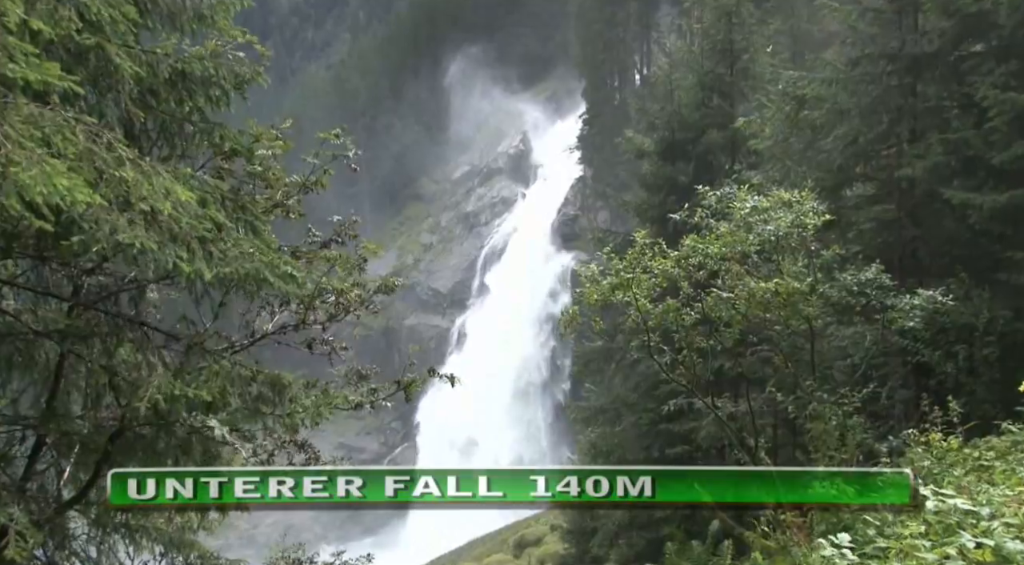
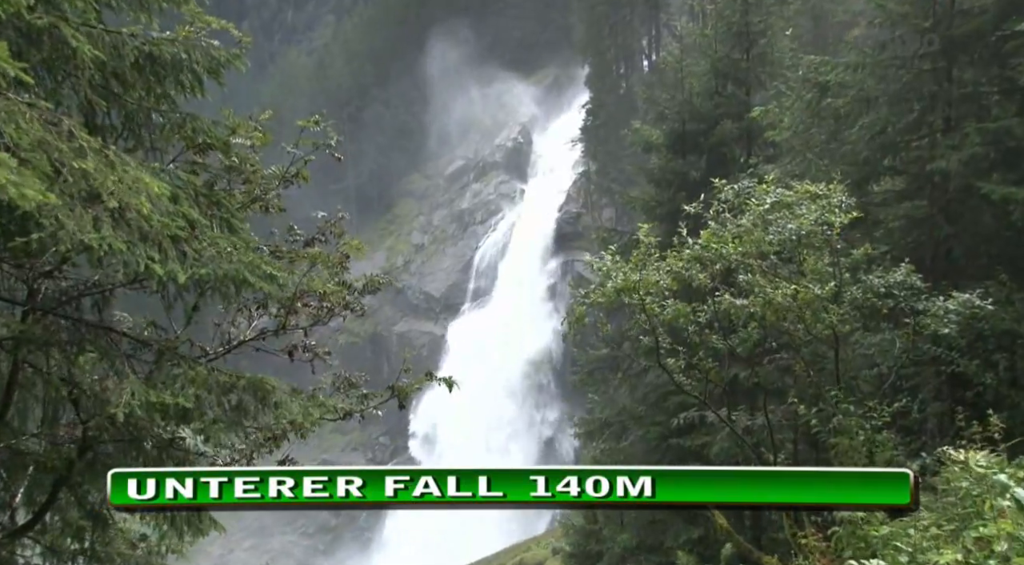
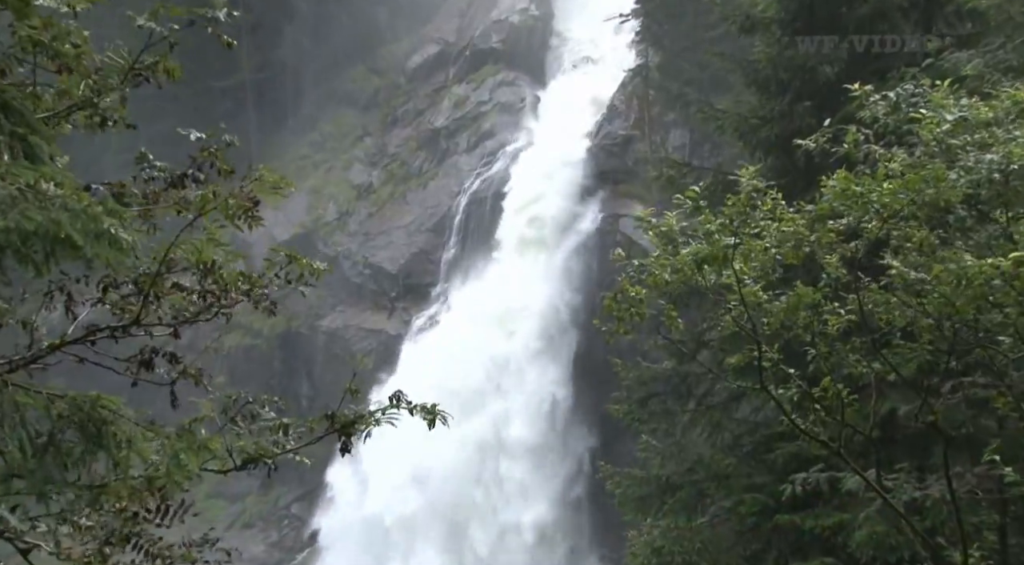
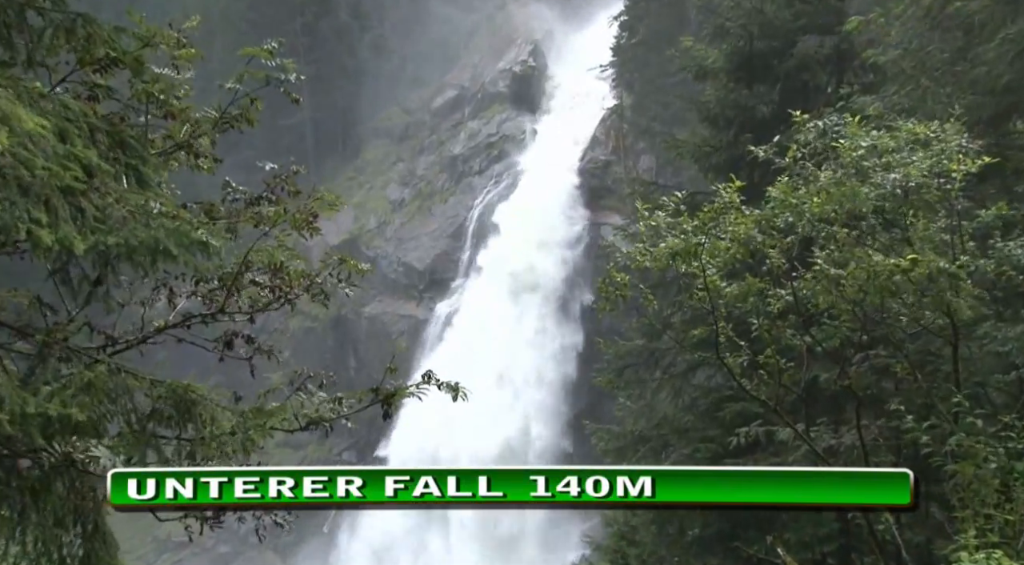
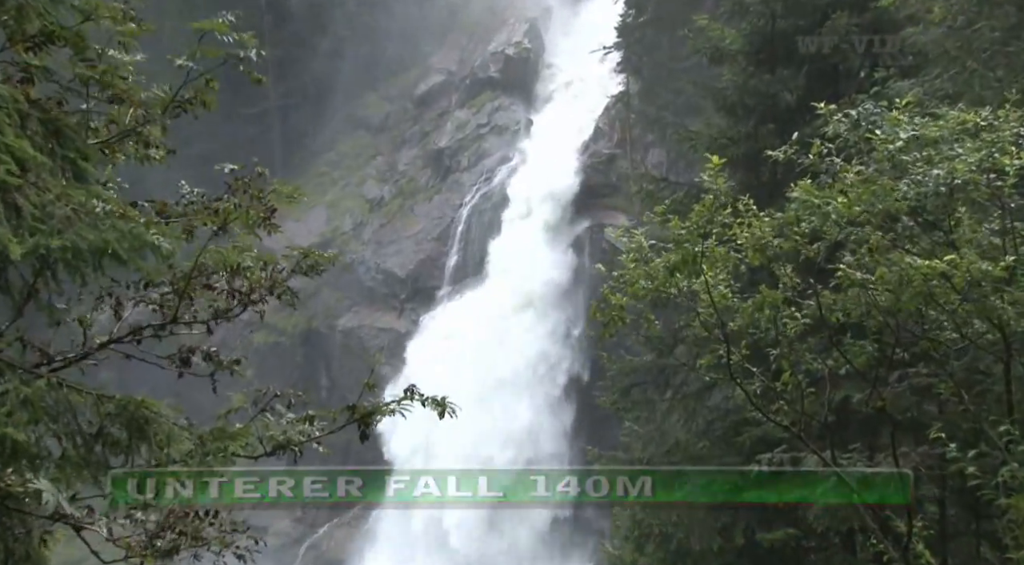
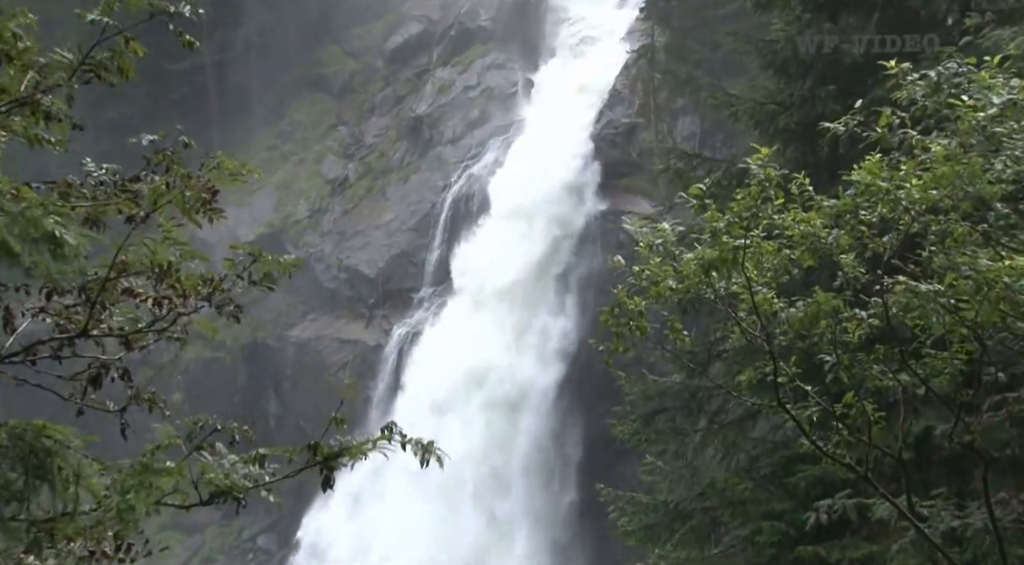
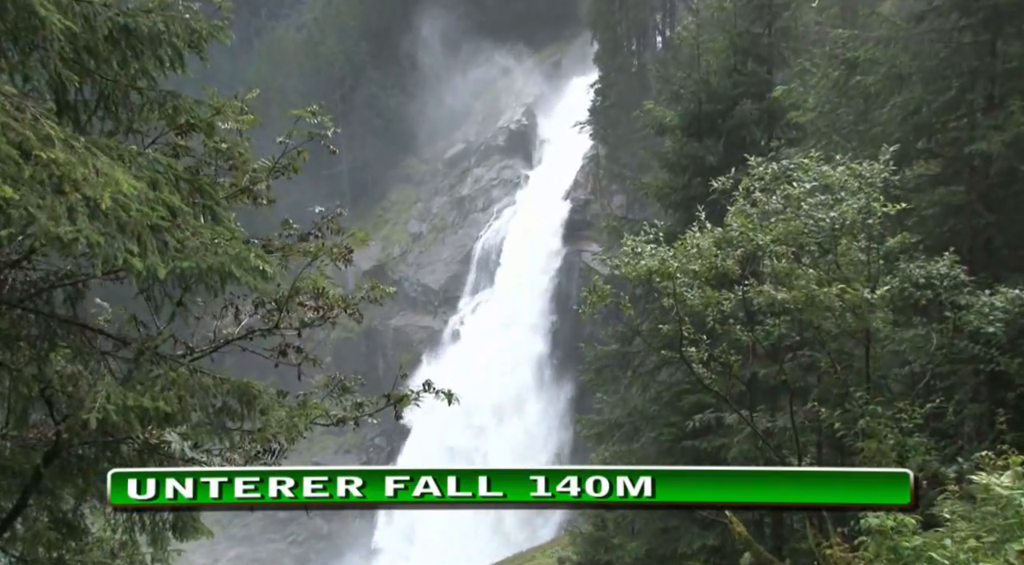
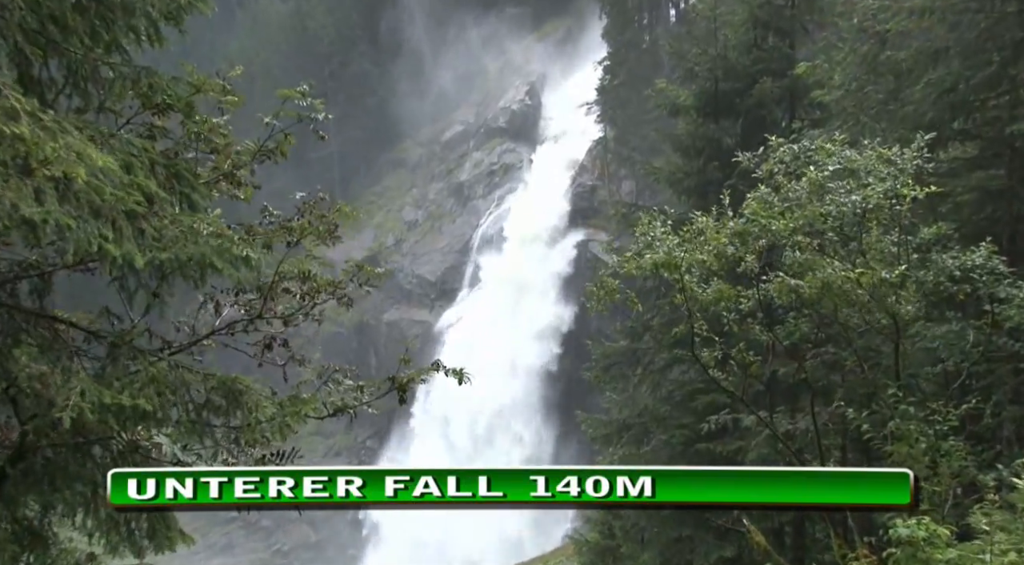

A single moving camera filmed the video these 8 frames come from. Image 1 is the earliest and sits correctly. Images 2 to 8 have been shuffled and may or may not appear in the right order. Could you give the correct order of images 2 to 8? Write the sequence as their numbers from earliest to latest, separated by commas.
2, 7, 8, 4, 5, 3, 6
